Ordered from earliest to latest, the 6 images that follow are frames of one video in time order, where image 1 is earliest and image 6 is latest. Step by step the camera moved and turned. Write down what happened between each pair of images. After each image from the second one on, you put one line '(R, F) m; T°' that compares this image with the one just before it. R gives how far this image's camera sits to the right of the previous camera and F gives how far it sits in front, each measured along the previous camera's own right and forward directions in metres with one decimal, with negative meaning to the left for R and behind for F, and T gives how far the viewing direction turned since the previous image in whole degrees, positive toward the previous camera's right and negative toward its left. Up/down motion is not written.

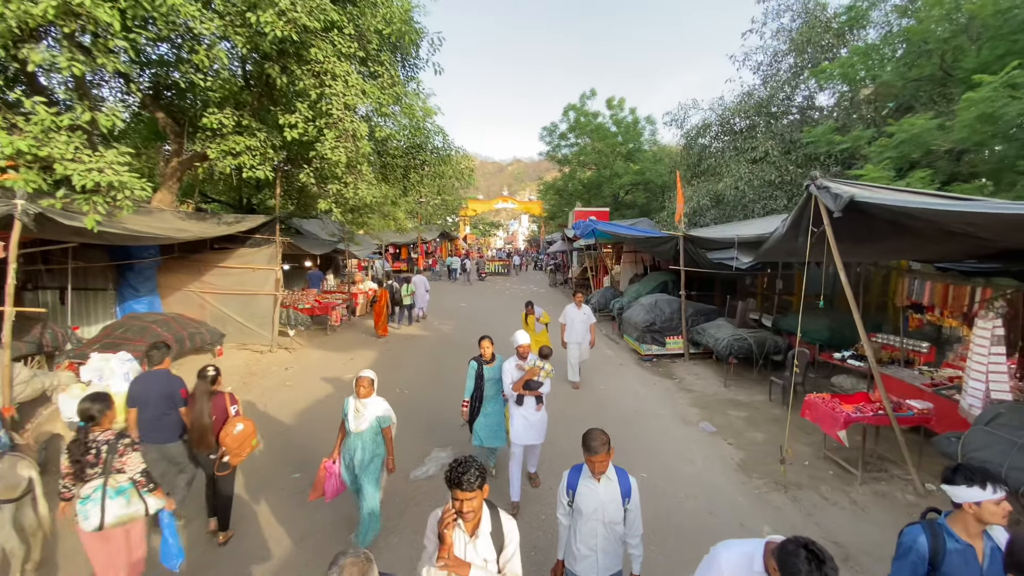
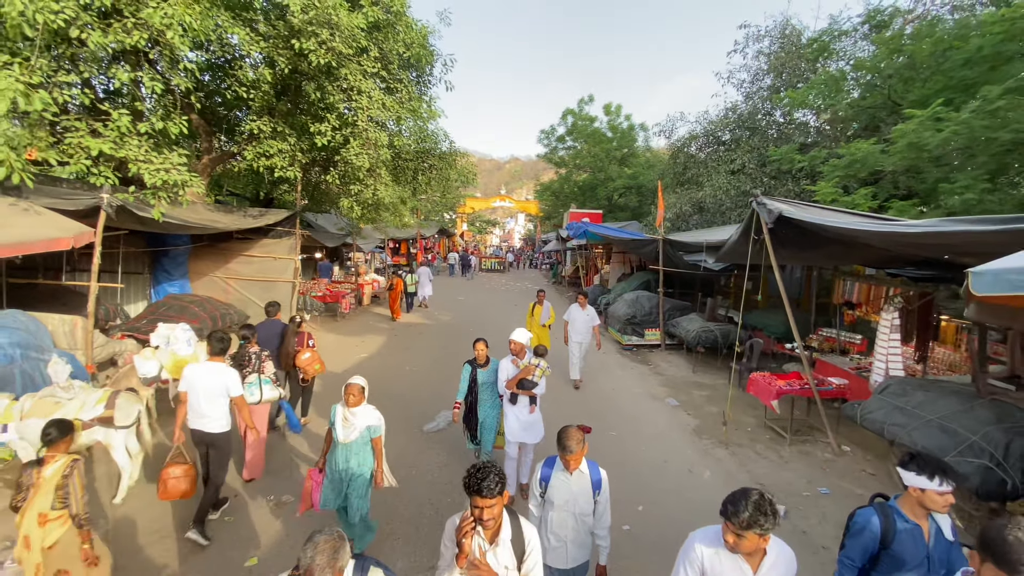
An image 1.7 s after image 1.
(0.0, -1.1) m; +1°
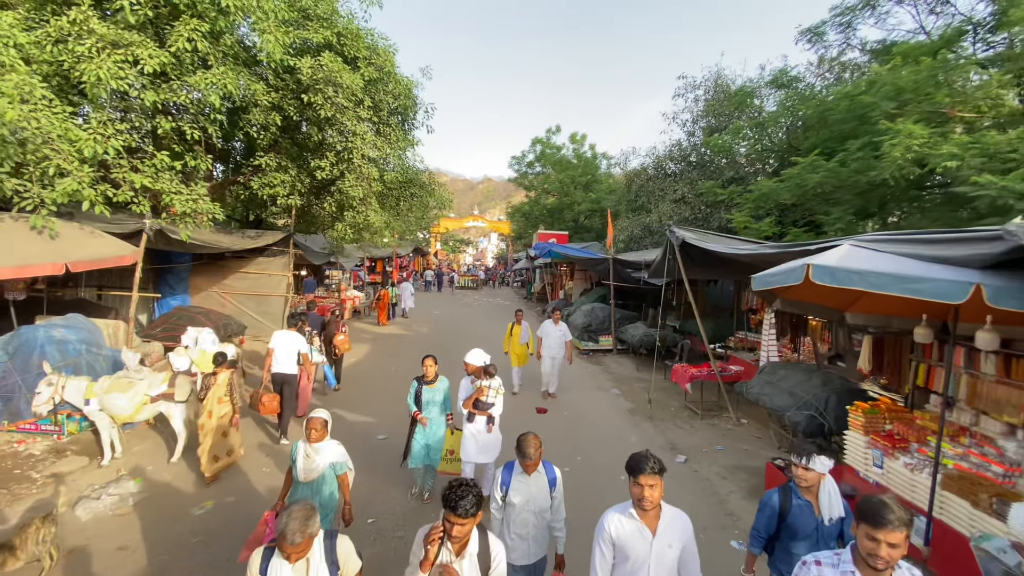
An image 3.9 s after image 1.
(0.0, -1.6) m; +3°
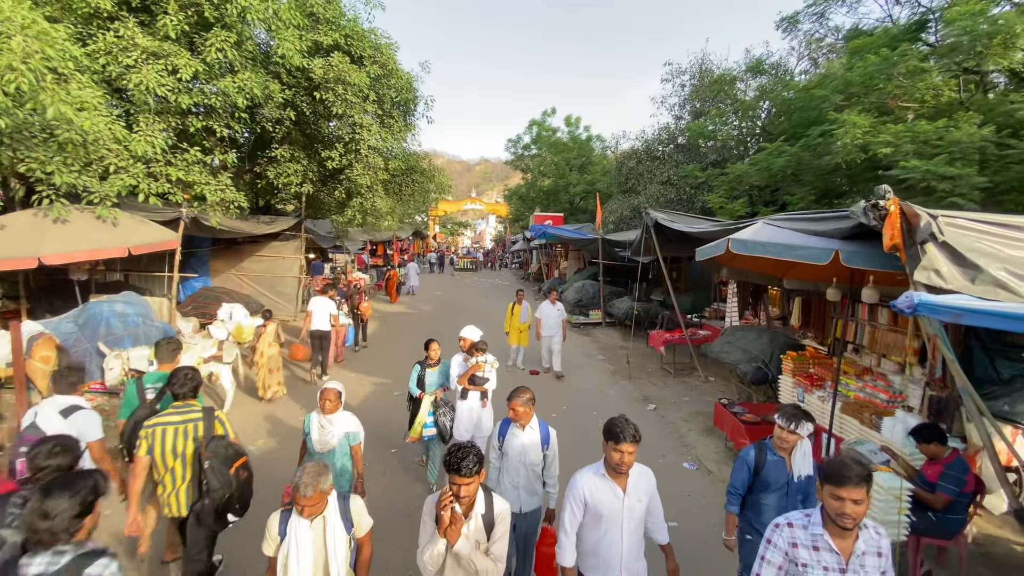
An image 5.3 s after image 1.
(+0.1, -1.0) m; 0°
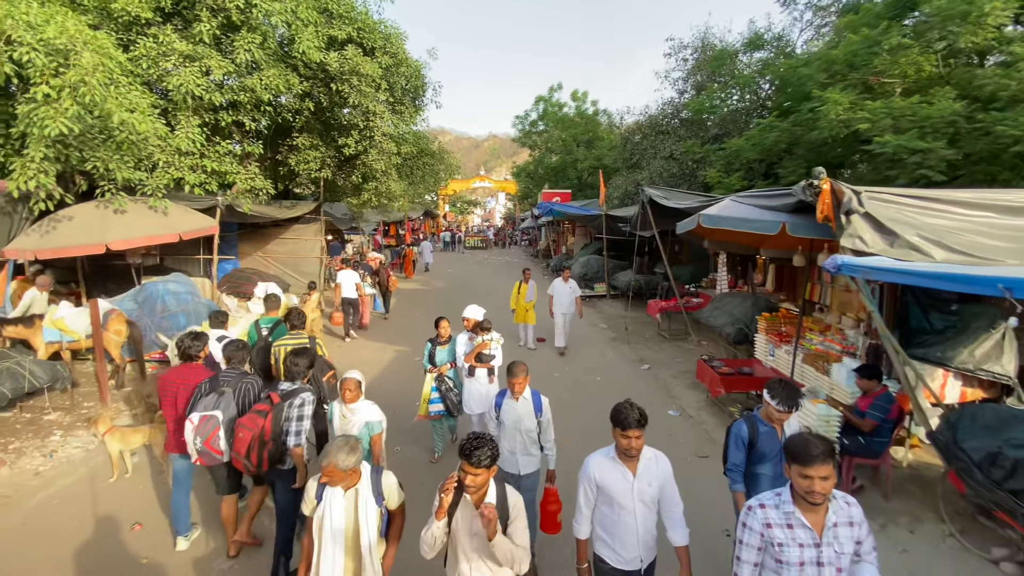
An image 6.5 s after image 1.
(+0.1, -0.8) m; -1°
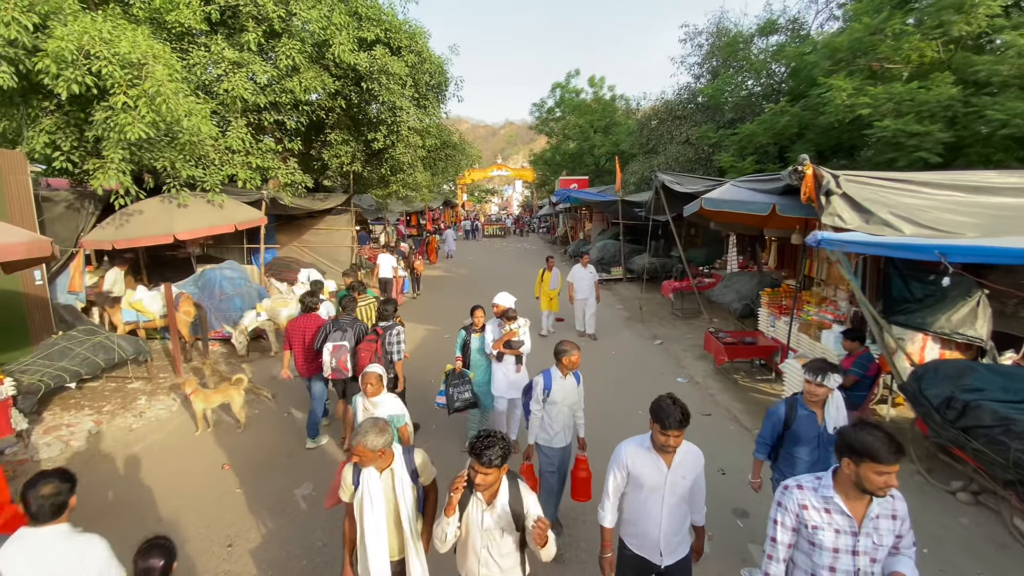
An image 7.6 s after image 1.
(-0.1, -0.7) m; -2°
